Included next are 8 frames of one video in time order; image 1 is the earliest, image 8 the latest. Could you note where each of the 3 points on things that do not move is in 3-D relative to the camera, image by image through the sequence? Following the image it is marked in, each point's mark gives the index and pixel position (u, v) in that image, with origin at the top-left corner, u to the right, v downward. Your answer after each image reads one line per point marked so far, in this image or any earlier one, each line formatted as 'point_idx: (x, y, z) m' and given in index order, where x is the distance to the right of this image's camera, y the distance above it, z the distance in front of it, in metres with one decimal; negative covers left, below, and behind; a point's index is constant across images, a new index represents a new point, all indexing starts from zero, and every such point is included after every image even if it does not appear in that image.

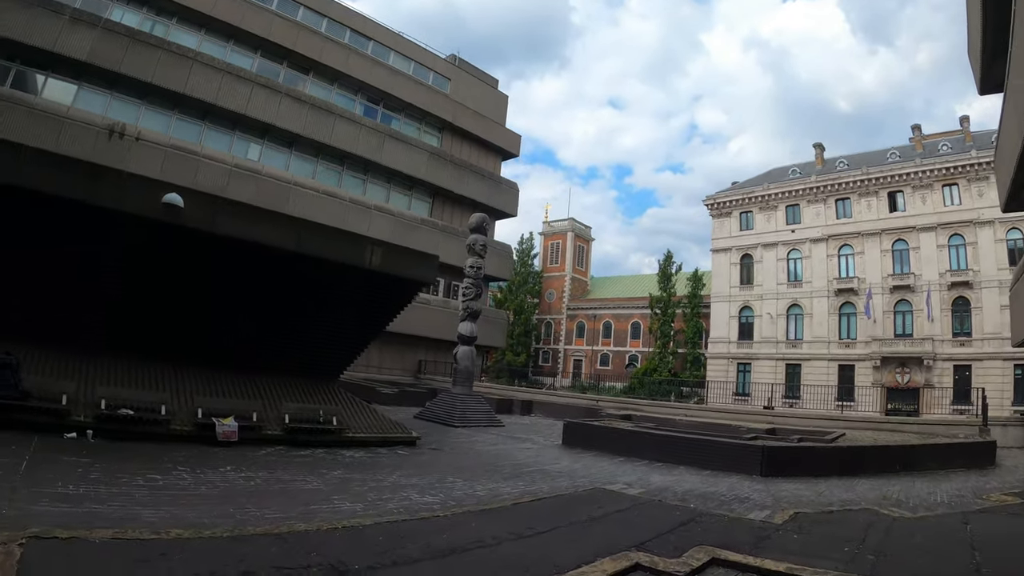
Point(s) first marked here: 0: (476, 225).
0: (-1.0, +1.9, +16.4) m
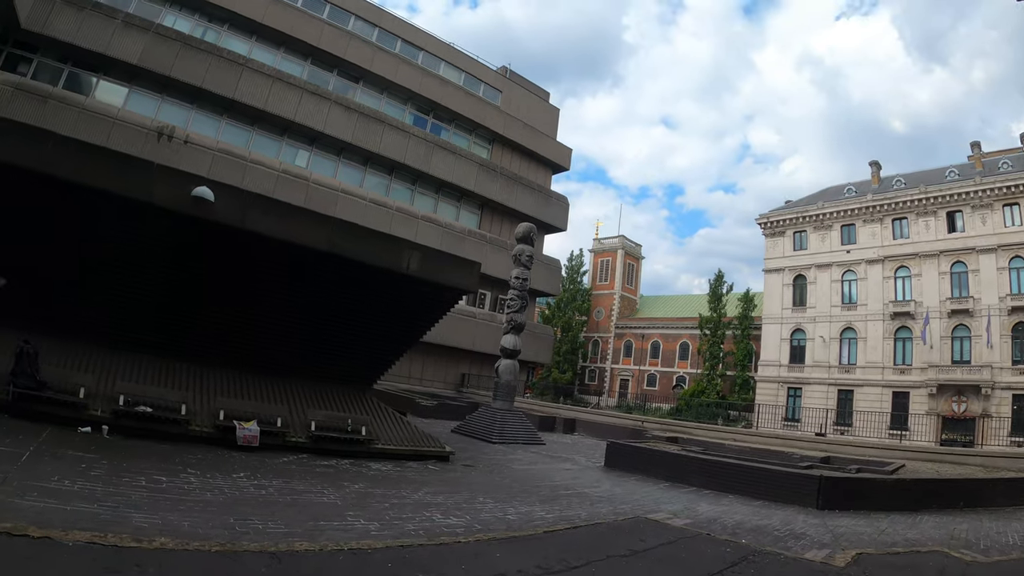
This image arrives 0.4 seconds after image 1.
0: (+0.3, +1.5, +15.9) m
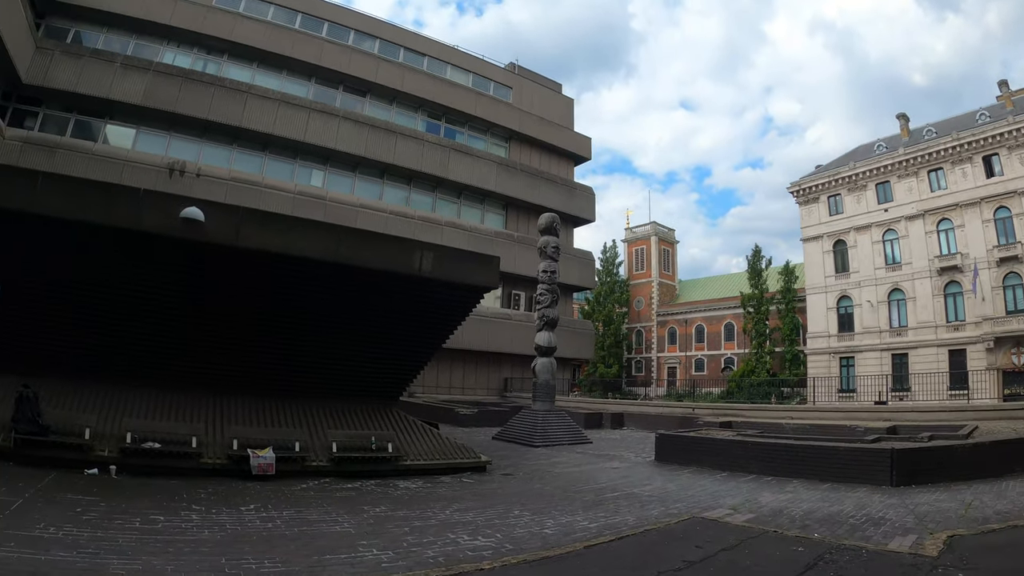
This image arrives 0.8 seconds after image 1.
0: (+0.9, +1.7, +15.2) m
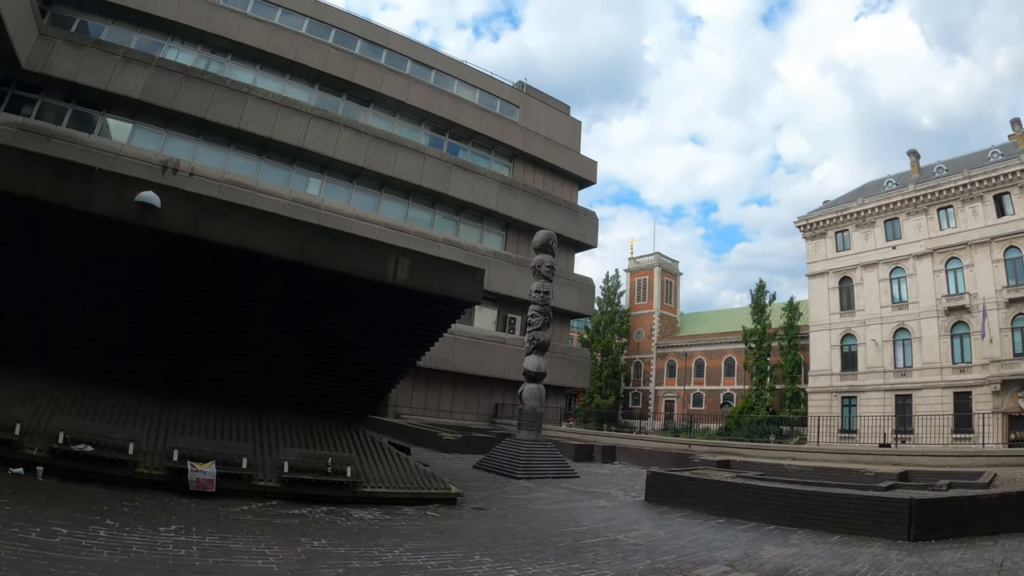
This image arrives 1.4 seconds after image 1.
0: (+0.7, +1.2, +14.5) m
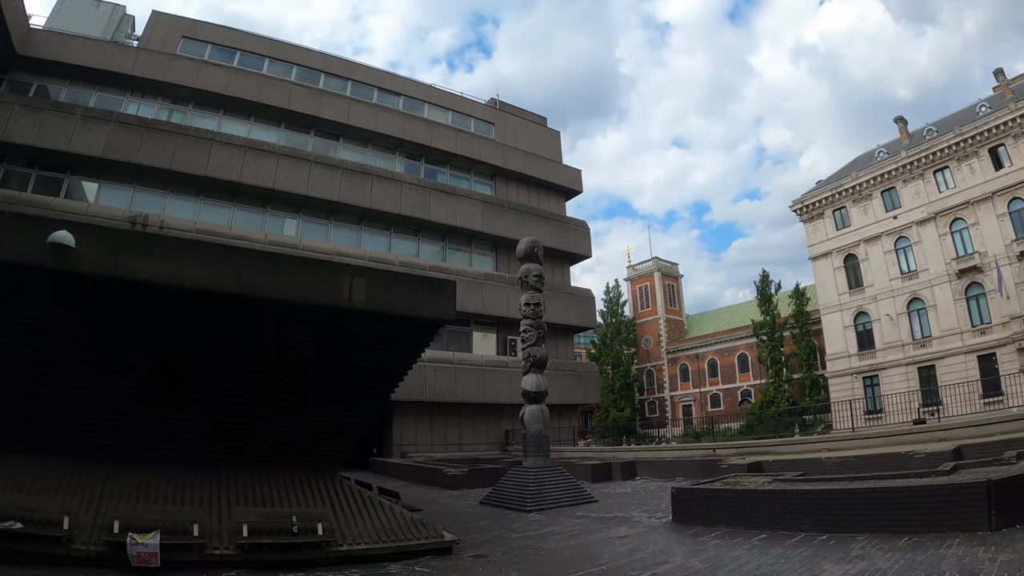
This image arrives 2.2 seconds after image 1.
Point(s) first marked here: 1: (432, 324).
0: (+0.3, +0.9, +13.5) m
1: (-1.2, -0.5, +8.3) m
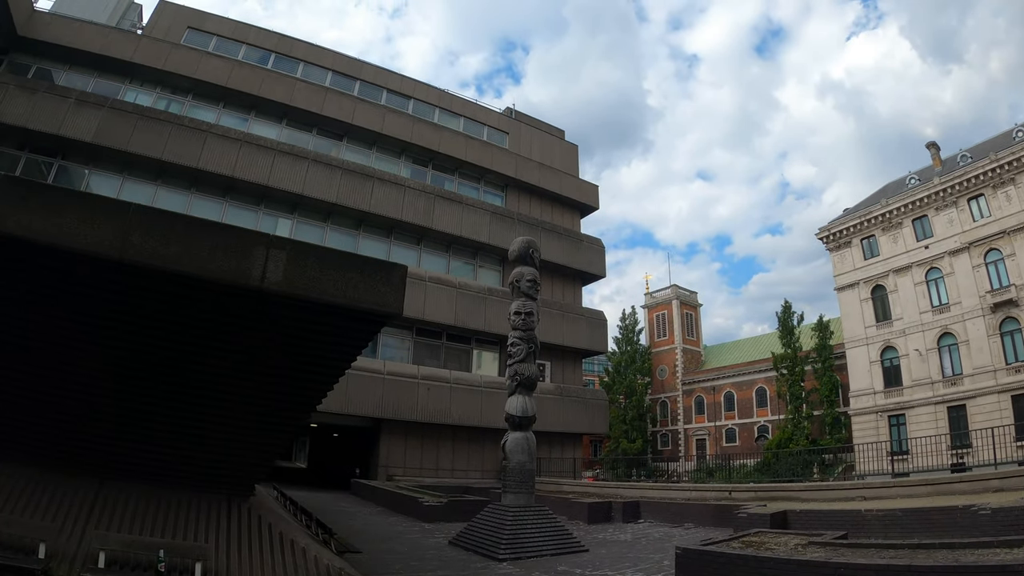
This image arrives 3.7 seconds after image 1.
0: (+0.1, +0.7, +11.8) m
1: (-1.6, -0.4, +6.6) m
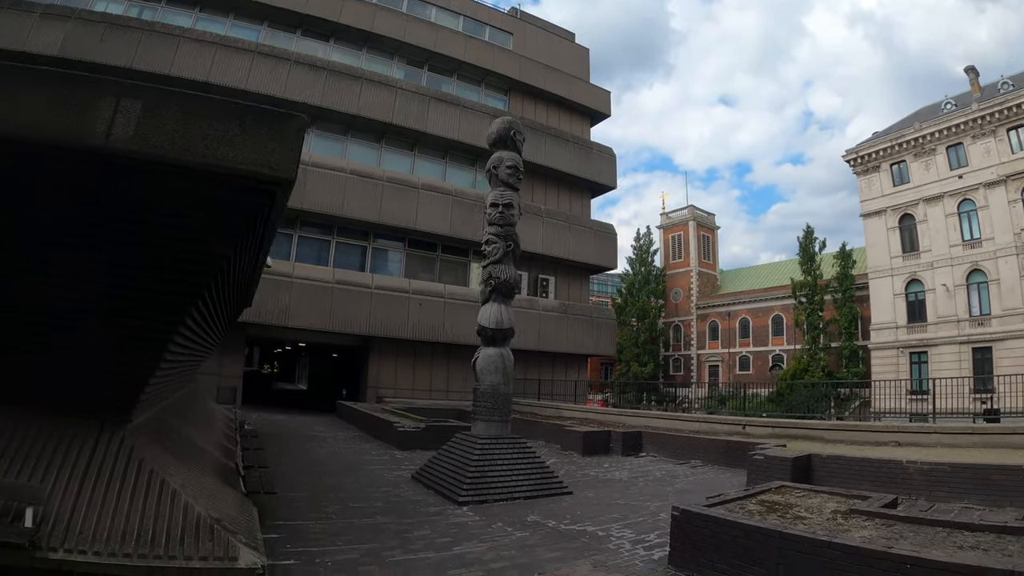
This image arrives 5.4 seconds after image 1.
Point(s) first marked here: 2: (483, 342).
0: (-0.1, +2.6, +9.6) m
1: (-2.0, +0.8, +4.7) m
2: (-0.4, -0.9, +9.0) m
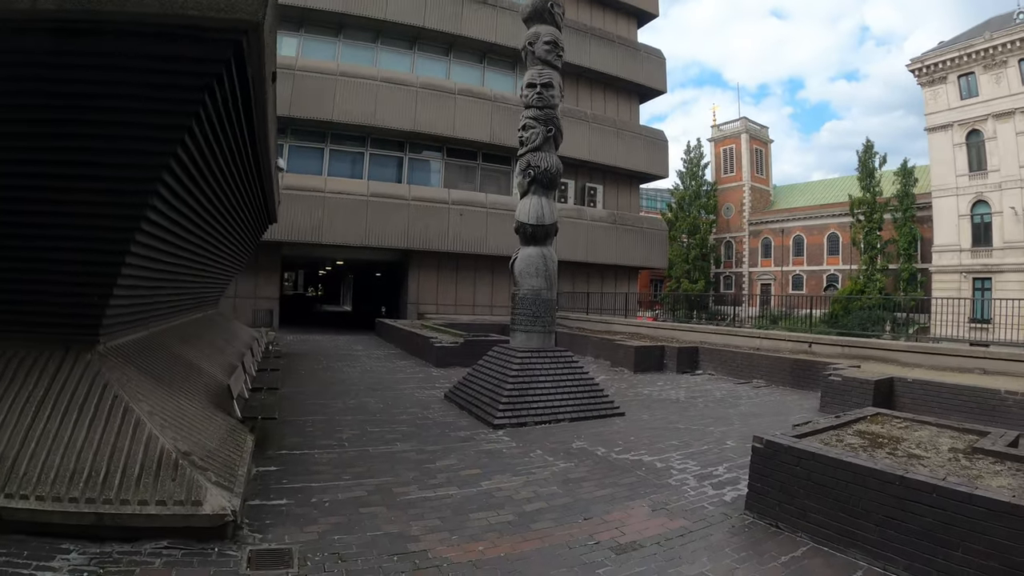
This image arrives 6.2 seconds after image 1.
0: (+0.4, +4.1, +7.9) m
1: (-1.8, +1.6, +3.4) m
2: (+0.2, +0.6, +7.8) m
